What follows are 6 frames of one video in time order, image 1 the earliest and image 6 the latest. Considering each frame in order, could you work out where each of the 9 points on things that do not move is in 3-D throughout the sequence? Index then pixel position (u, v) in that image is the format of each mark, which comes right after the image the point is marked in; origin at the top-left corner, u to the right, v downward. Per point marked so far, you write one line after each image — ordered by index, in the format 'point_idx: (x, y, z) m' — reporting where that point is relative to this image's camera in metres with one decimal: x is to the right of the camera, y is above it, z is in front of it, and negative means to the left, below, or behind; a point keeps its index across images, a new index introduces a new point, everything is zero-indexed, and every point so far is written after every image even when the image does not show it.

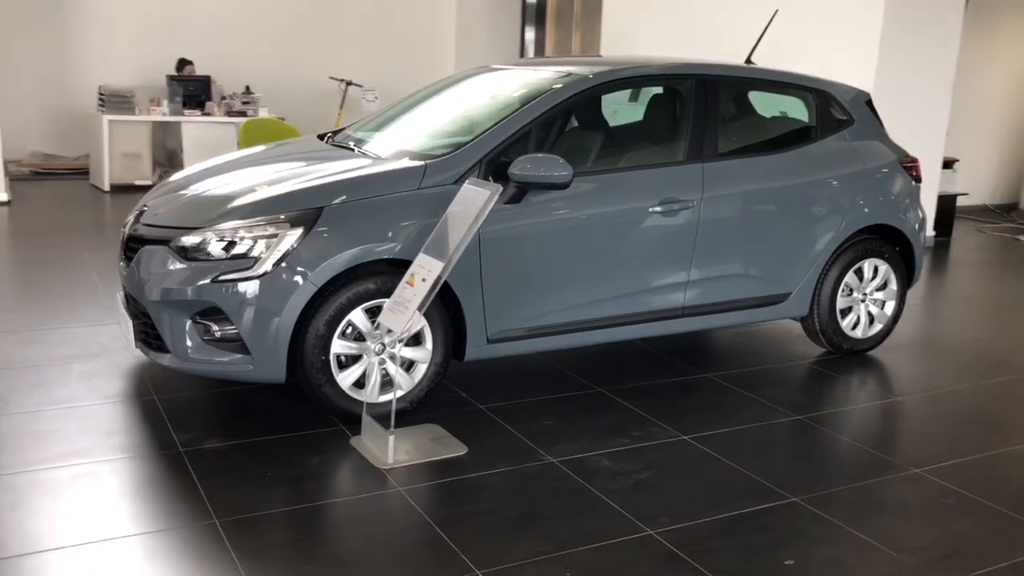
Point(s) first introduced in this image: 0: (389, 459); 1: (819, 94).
0: (-0.5, -0.6, +3.4) m
1: (+1.5, +1.0, +4.7) m
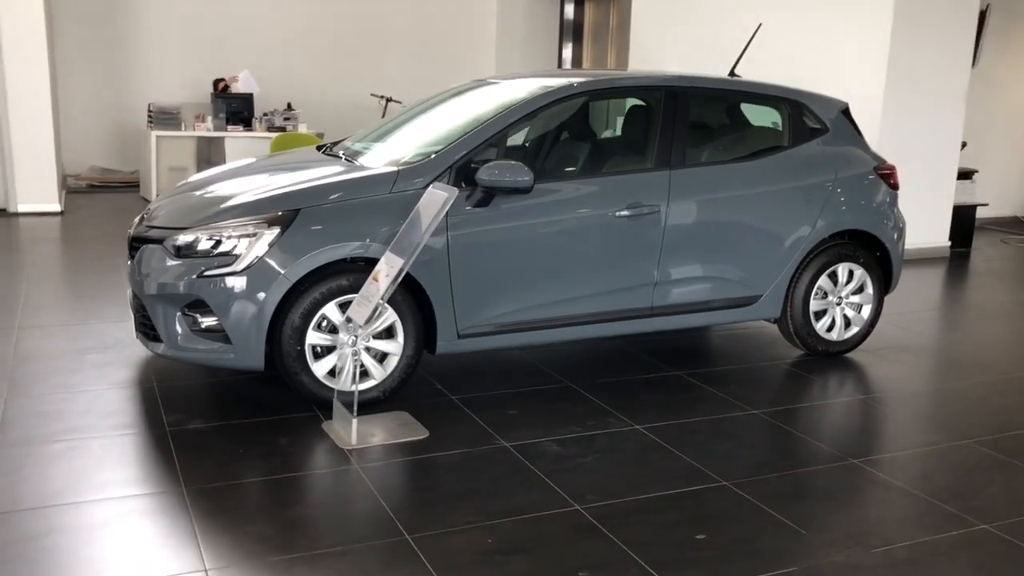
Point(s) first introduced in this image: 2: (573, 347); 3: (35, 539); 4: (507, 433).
0: (-0.6, -0.6, +3.7) m
1: (+1.4, +0.9, +4.9) m
2: (+0.3, -0.3, +5.1) m
3: (-1.4, -0.8, +2.9) m
4: (0.0, -0.6, +3.8) m
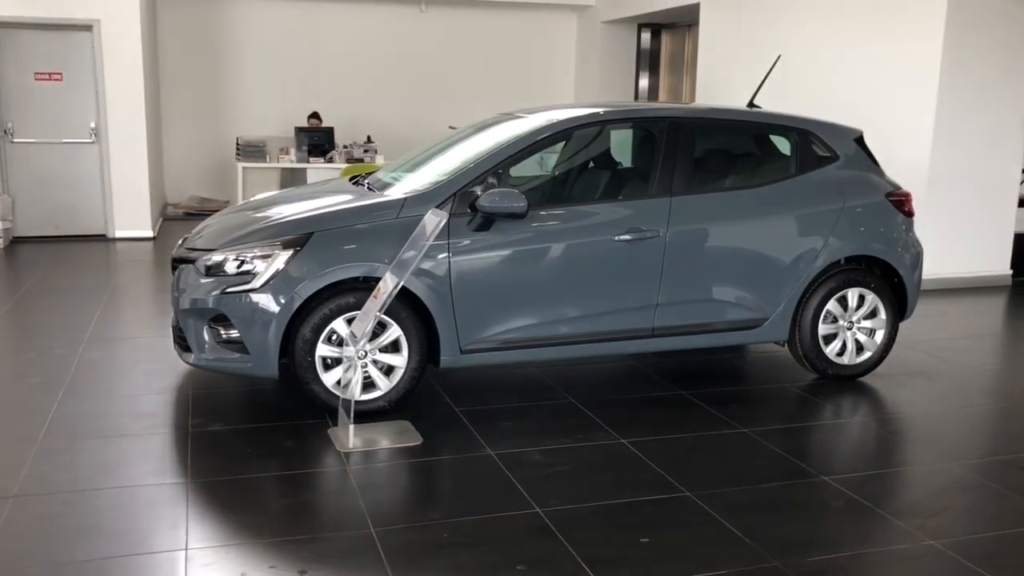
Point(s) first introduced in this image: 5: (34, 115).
0: (-0.7, -0.7, +4.0) m
1: (+1.5, +0.8, +5.0) m
2: (+0.4, -0.4, +5.3) m
3: (-1.6, -0.8, +3.3) m
4: (-0.1, -0.7, +4.1) m
5: (-4.7, +1.7, +9.4) m
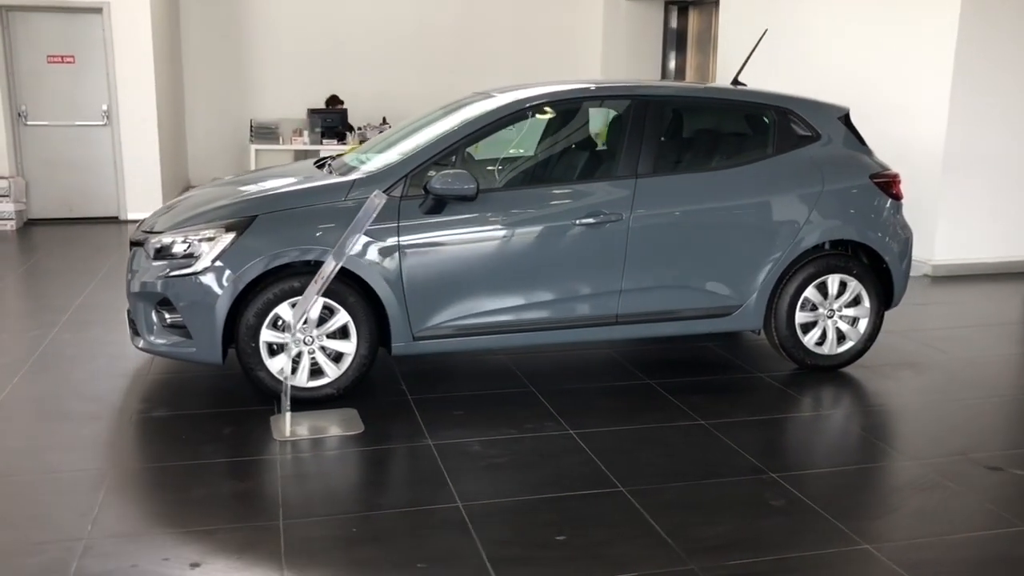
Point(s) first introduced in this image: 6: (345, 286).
0: (-0.9, -0.6, +4.0) m
1: (+1.3, +0.9, +4.8) m
2: (+0.3, -0.4, +5.1) m
3: (-1.9, -0.7, +3.3) m
4: (-0.3, -0.6, +4.0) m
5: (-4.6, +1.9, +9.5) m
6: (-0.7, 0.0, +4.2) m
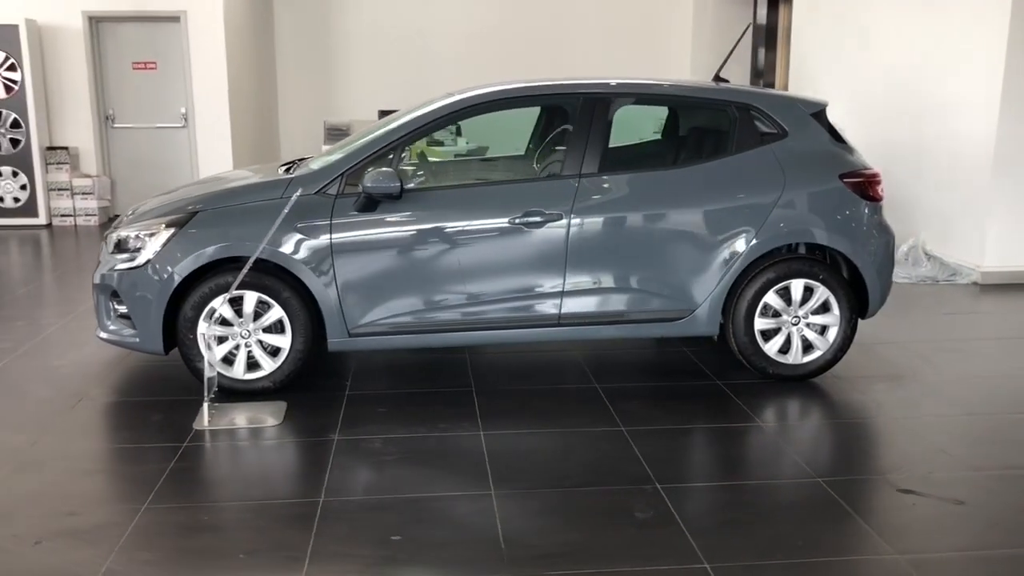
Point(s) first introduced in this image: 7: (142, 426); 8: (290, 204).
0: (-1.3, -0.6, +4.1) m
1: (+1.1, +0.9, +4.6) m
2: (+0.1, -0.4, +5.1) m
3: (-2.3, -0.7, +3.6) m
4: (-0.7, -0.6, +4.0) m
5: (-4.0, +1.9, +10.1) m
6: (-1.0, 0.0, +4.3) m
7: (-1.6, -0.6, +4.1) m
8: (-1.0, +0.4, +4.2) m
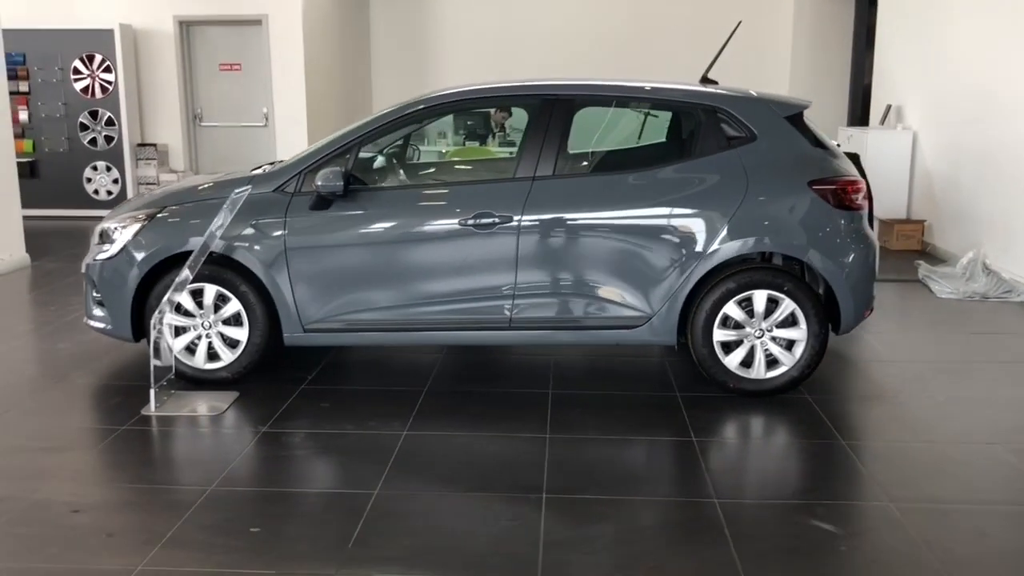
0: (-1.6, -0.5, +4.3) m
1: (+0.9, +0.8, +4.4) m
2: (-0.1, -0.4, +5.1) m
3: (-2.6, -0.6, +3.9) m
4: (-1.0, -0.6, +4.1) m
5: (-3.2, +2.1, +10.6) m
6: (-1.3, +0.1, +4.4) m
7: (-1.8, -0.5, +4.3) m
8: (-1.2, +0.4, +4.4) m
